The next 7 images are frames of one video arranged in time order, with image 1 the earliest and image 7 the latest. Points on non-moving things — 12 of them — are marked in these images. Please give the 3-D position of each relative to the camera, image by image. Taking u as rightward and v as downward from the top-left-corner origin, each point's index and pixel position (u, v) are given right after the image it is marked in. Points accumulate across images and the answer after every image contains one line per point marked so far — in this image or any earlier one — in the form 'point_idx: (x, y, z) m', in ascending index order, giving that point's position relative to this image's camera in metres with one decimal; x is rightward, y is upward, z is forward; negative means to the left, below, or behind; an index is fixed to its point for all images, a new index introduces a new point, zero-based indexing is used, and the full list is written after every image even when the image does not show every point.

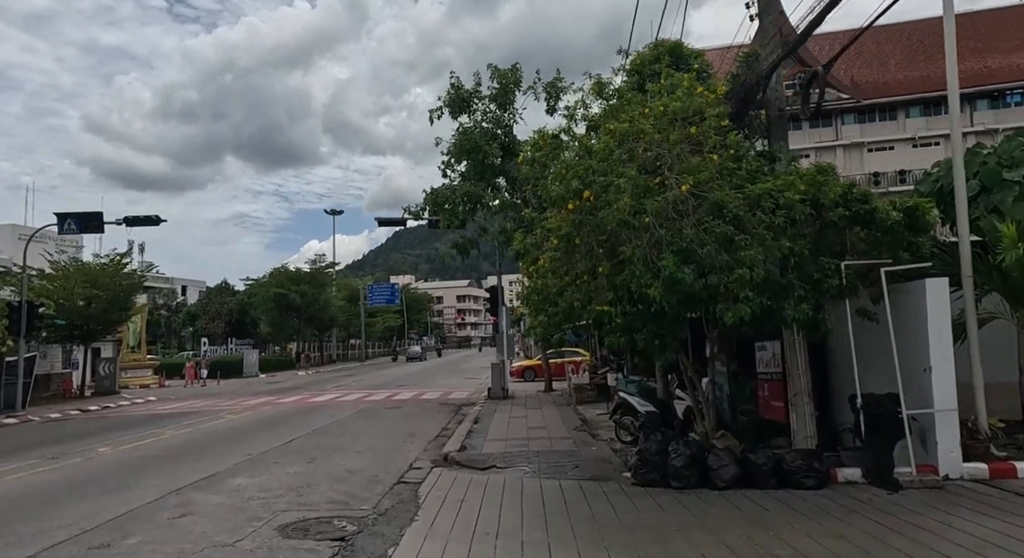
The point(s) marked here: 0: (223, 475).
0: (-4.9, -3.3, +10.4) m
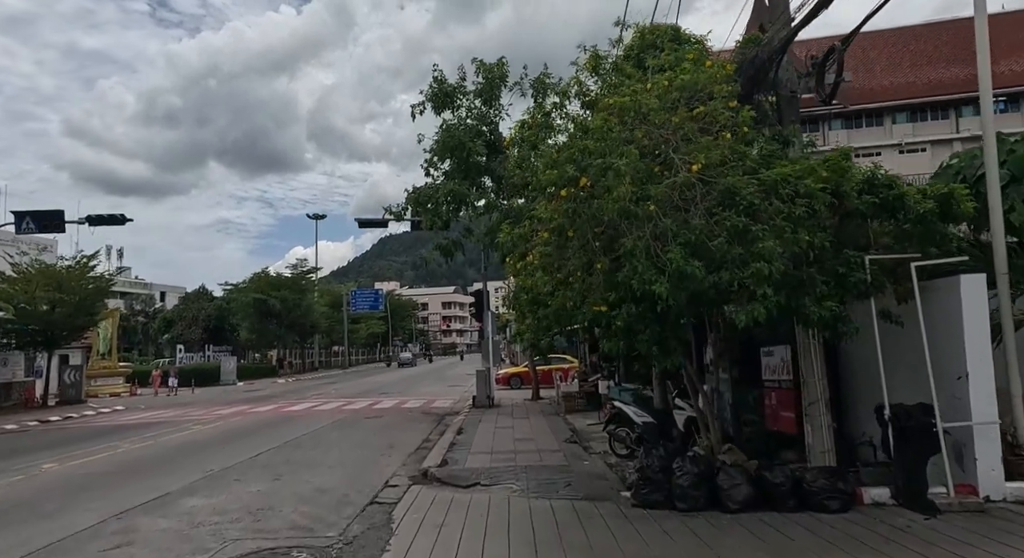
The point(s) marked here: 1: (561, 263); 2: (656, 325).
0: (-5.1, -3.3, +9.3) m
1: (+0.7, +0.2, +8.2) m
2: (+1.7, -0.5, +7.3) m
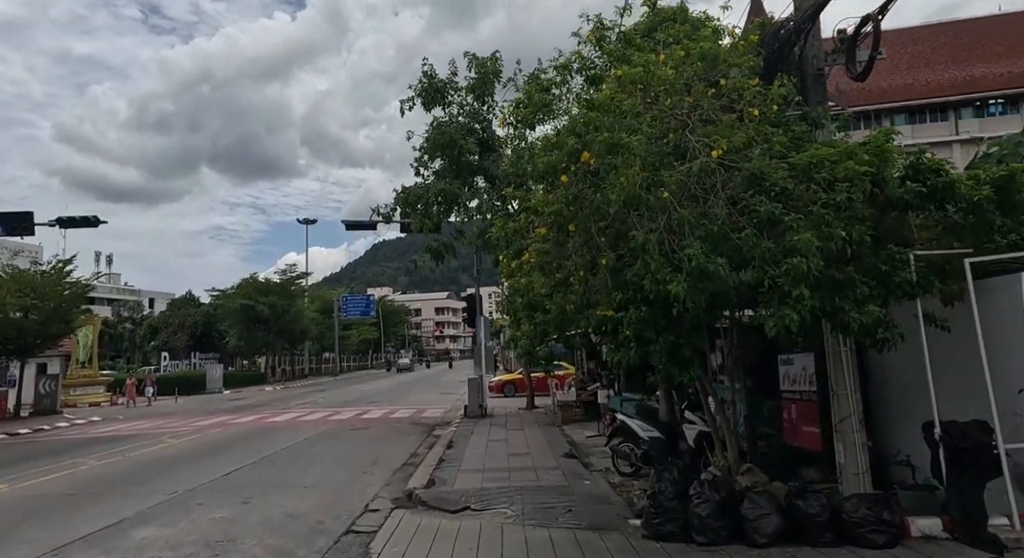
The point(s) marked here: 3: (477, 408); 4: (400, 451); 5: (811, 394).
0: (-5.2, -3.3, +8.3) m
1: (+0.6, +0.2, +7.3) m
2: (+1.6, -0.5, +6.4) m
3: (-1.1, -4.2, +19.9) m
4: (-2.6, -4.0, +14.4) m
5: (+4.1, -1.6, +8.3) m
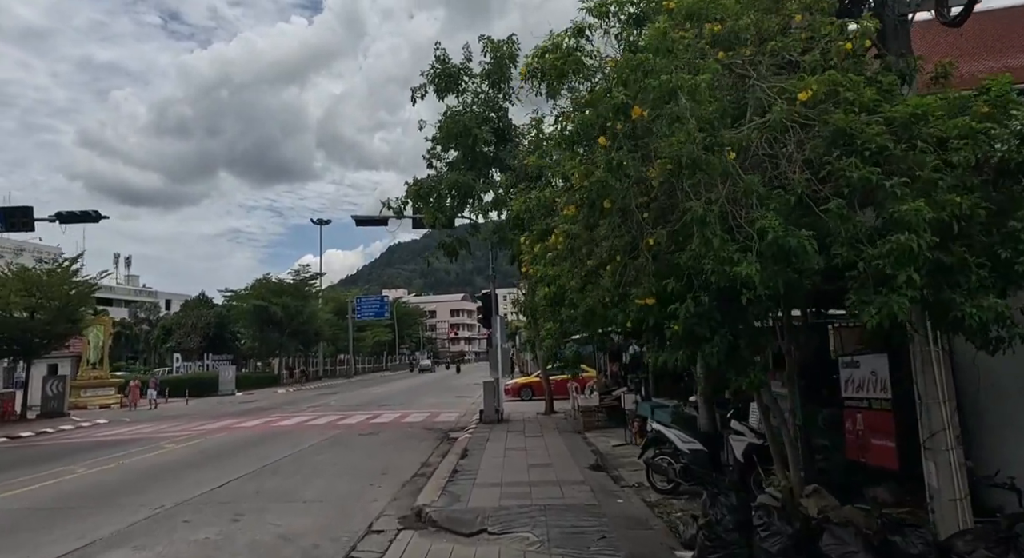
0: (-4.9, -3.2, +7.4) m
1: (+0.8, +0.3, +6.2) m
2: (+1.9, -0.4, +5.3) m
3: (-0.6, -4.1, +18.8) m
4: (-2.2, -3.9, +13.3) m
5: (+4.3, -1.4, +7.2) m
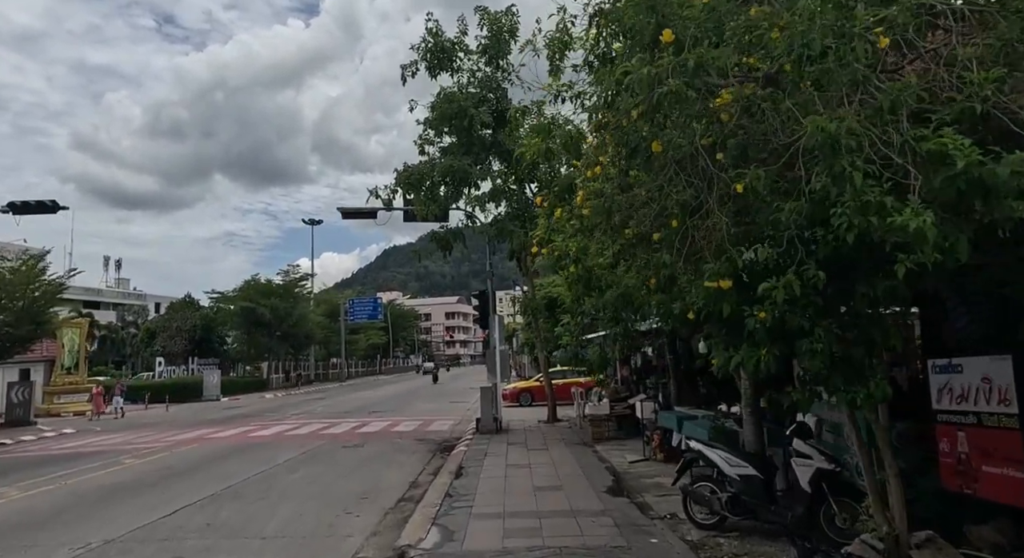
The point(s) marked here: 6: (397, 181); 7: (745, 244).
0: (-4.8, -3.0, +5.6) m
1: (+0.9, +0.5, +4.6) m
2: (+2.0, -0.2, +3.6) m
3: (-0.6, -4.0, +17.1) m
4: (-2.2, -3.8, +11.6) m
5: (+4.4, -1.2, +5.5) m
6: (-3.3, +2.8, +17.7) m
7: (+1.4, +0.2, +3.7) m
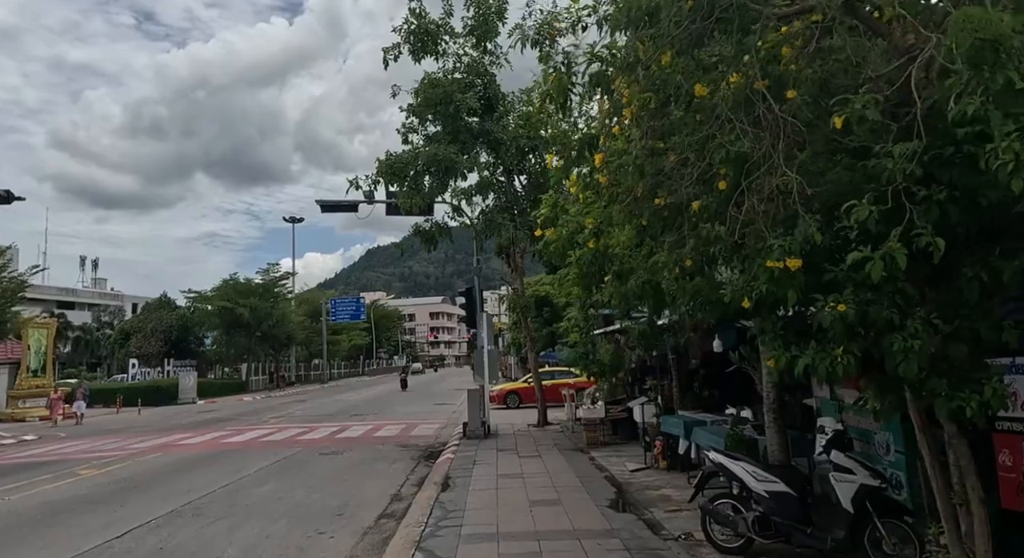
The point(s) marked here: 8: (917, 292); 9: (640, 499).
0: (-4.9, -2.9, +4.6) m
1: (+0.9, +0.6, +3.7) m
2: (+2.0, -0.1, +2.8) m
3: (-0.9, -3.9, +16.2) m
4: (-2.3, -3.7, +10.7) m
5: (+4.4, -1.1, +4.7) m
6: (-3.6, +2.9, +16.7) m
7: (+1.4, +0.3, +2.8) m
8: (+2.0, 0.0, +2.7) m
9: (+1.8, -3.0, +8.5) m
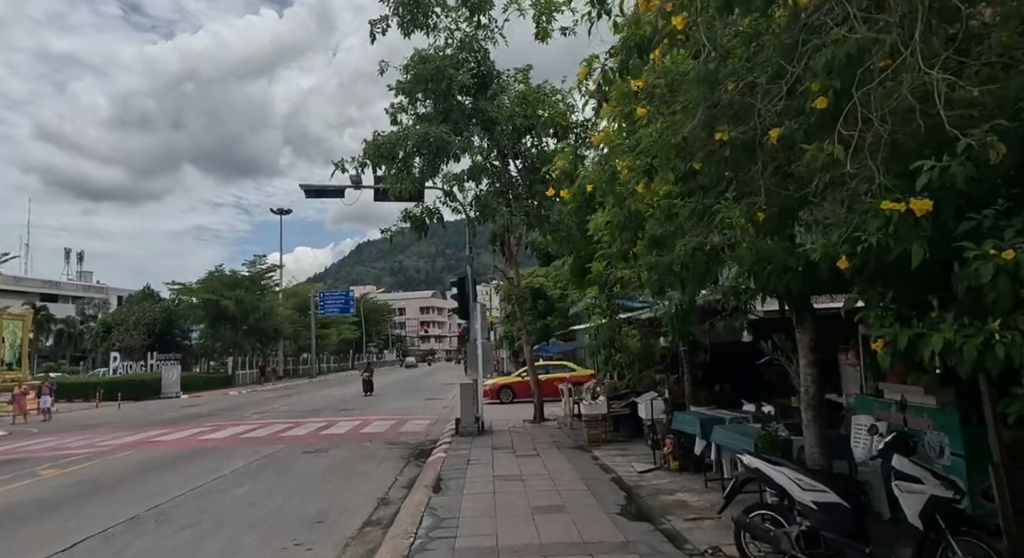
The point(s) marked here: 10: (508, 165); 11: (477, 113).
0: (-4.8, -2.7, +3.6) m
1: (+1.0, +0.8, +2.8) m
2: (+2.1, +0.1, +1.9) m
3: (-1.0, -3.6, +15.3) m
4: (-2.4, -3.4, +9.7) m
5: (+4.5, -0.9, +3.9) m
6: (-3.7, +3.2, +15.7) m
7: (+1.5, +0.5, +1.9) m
8: (+2.1, +0.1, +1.9) m
9: (+1.8, -2.8, +7.7) m
10: (-0.1, +3.2, +17.1) m
11: (-0.9, +4.3, +15.8) m
